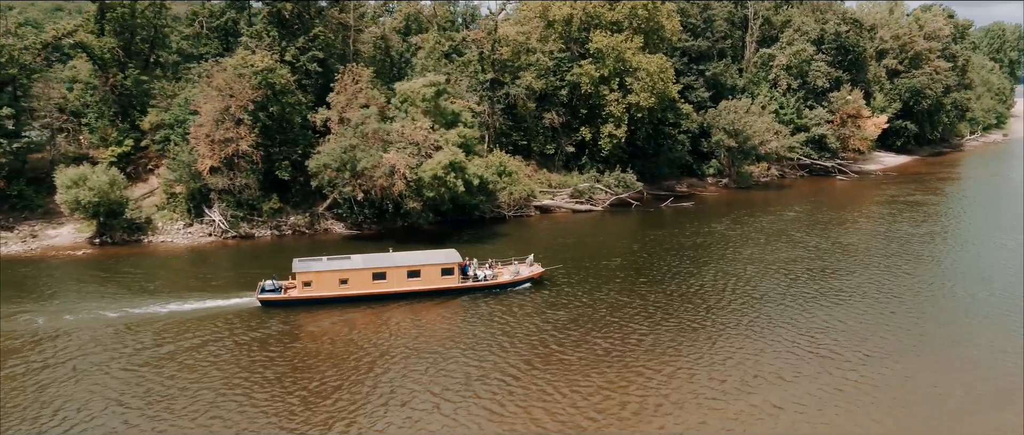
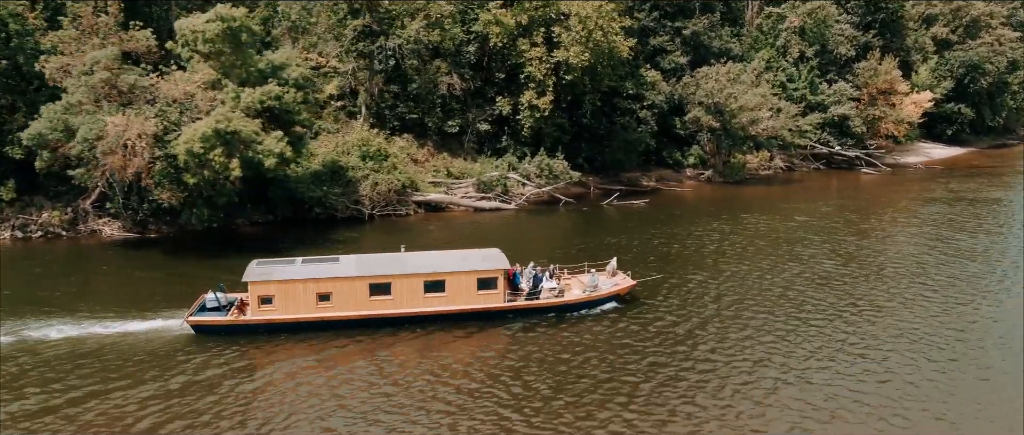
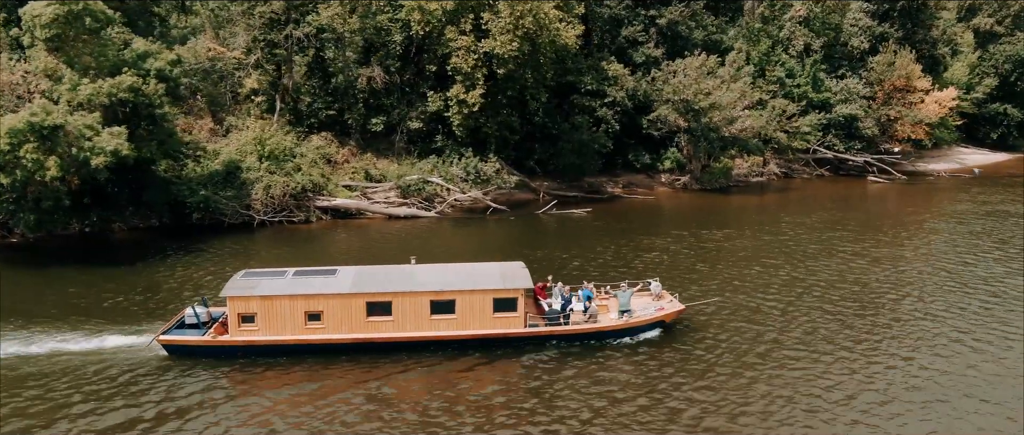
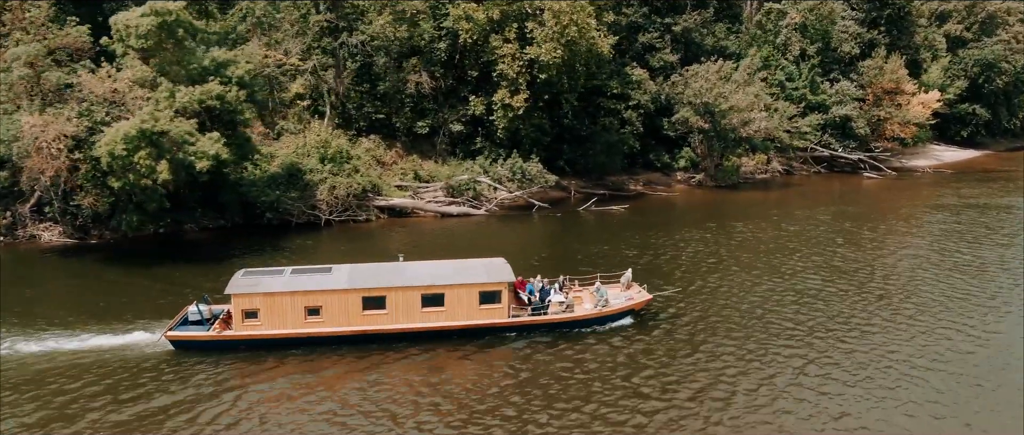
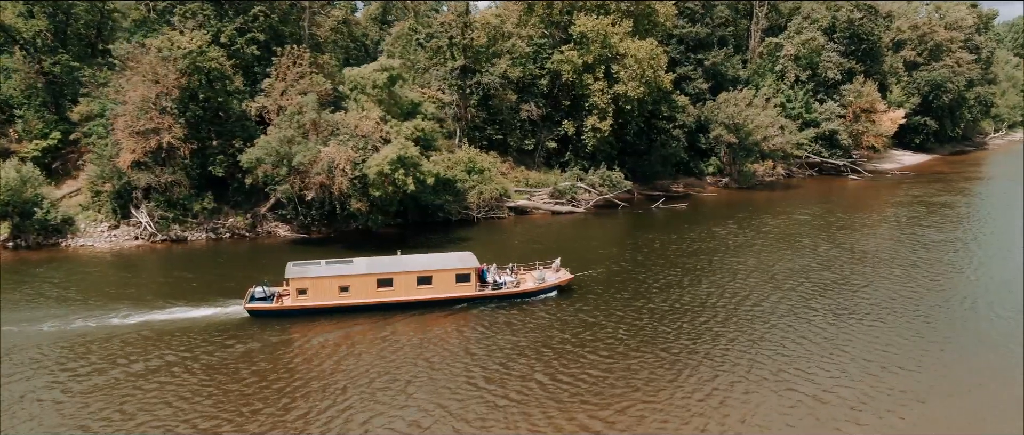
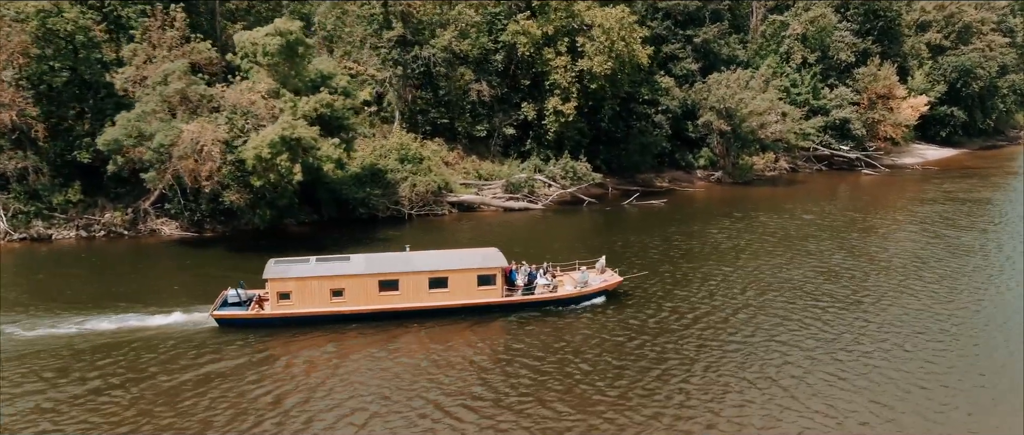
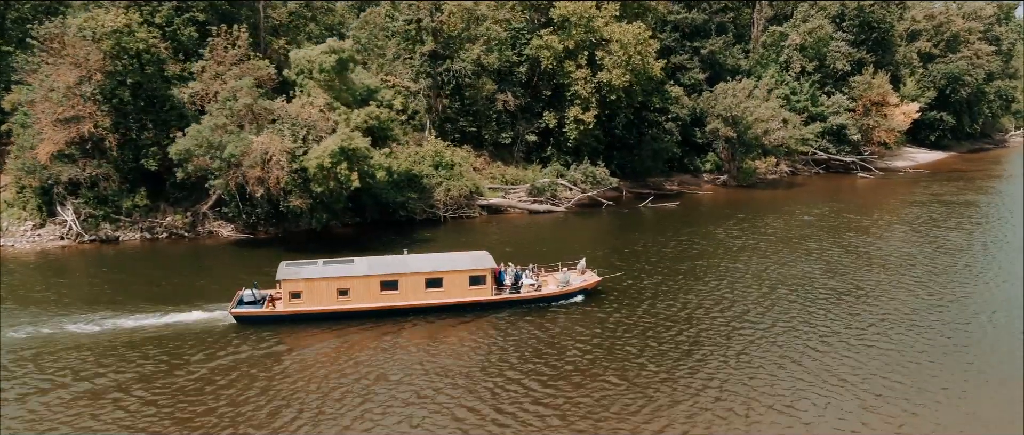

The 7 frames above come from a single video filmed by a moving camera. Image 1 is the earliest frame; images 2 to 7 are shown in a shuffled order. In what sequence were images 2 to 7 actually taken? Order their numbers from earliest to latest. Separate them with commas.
5, 7, 6, 2, 4, 3
